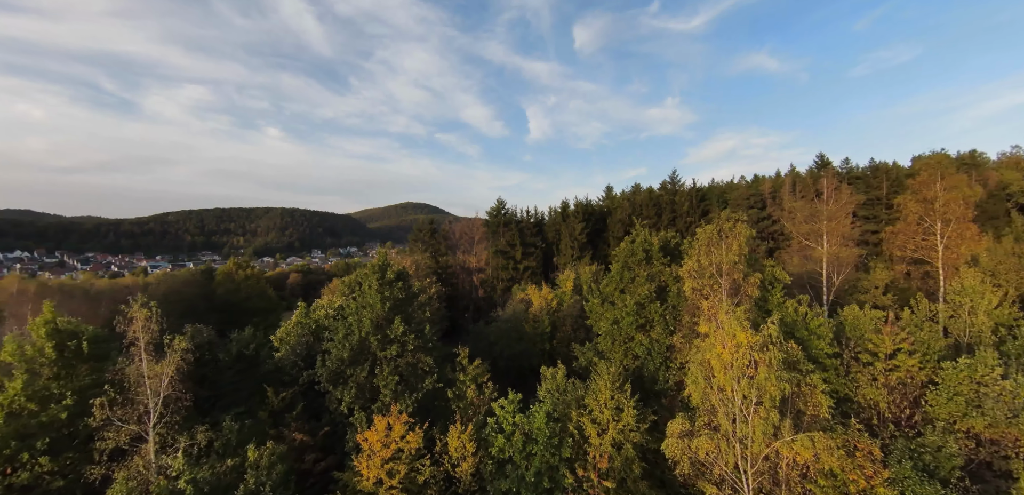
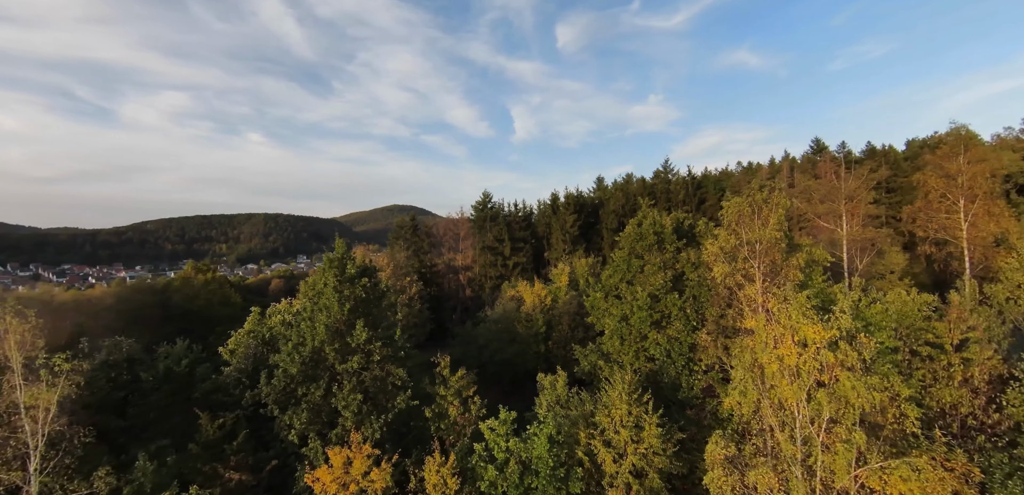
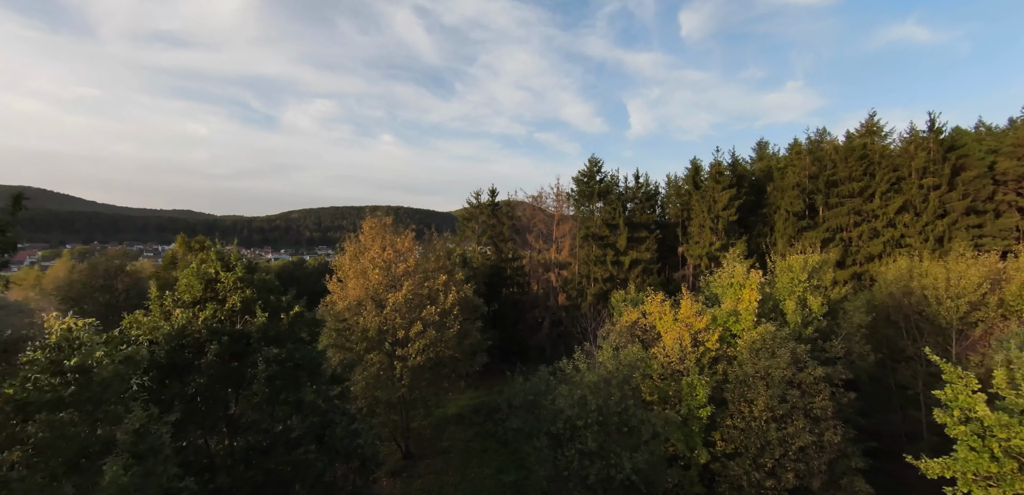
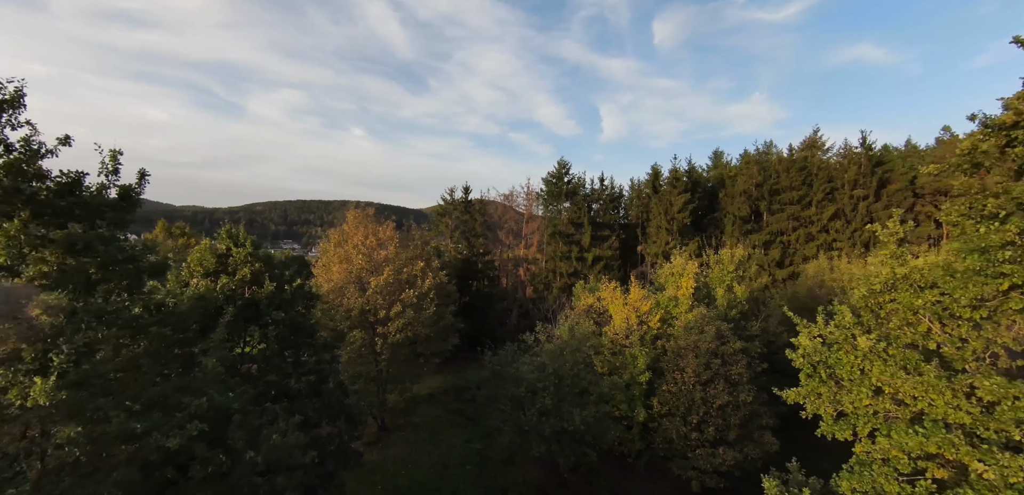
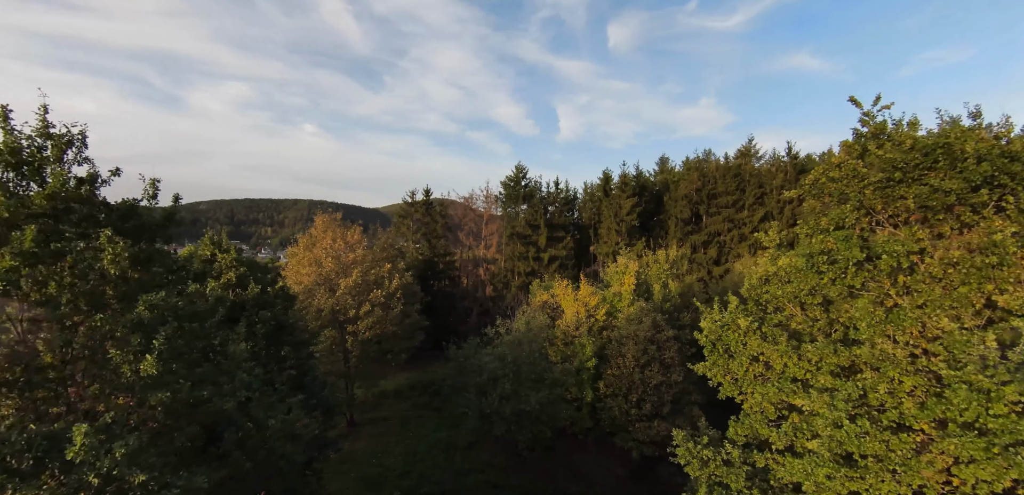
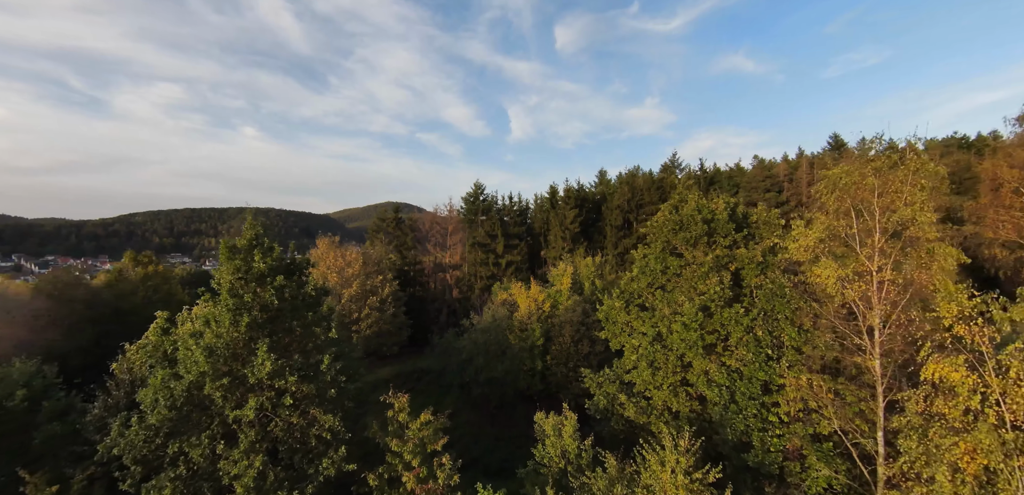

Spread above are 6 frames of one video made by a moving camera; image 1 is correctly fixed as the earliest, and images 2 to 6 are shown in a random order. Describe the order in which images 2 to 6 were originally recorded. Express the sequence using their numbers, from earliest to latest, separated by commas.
2, 6, 5, 4, 3
